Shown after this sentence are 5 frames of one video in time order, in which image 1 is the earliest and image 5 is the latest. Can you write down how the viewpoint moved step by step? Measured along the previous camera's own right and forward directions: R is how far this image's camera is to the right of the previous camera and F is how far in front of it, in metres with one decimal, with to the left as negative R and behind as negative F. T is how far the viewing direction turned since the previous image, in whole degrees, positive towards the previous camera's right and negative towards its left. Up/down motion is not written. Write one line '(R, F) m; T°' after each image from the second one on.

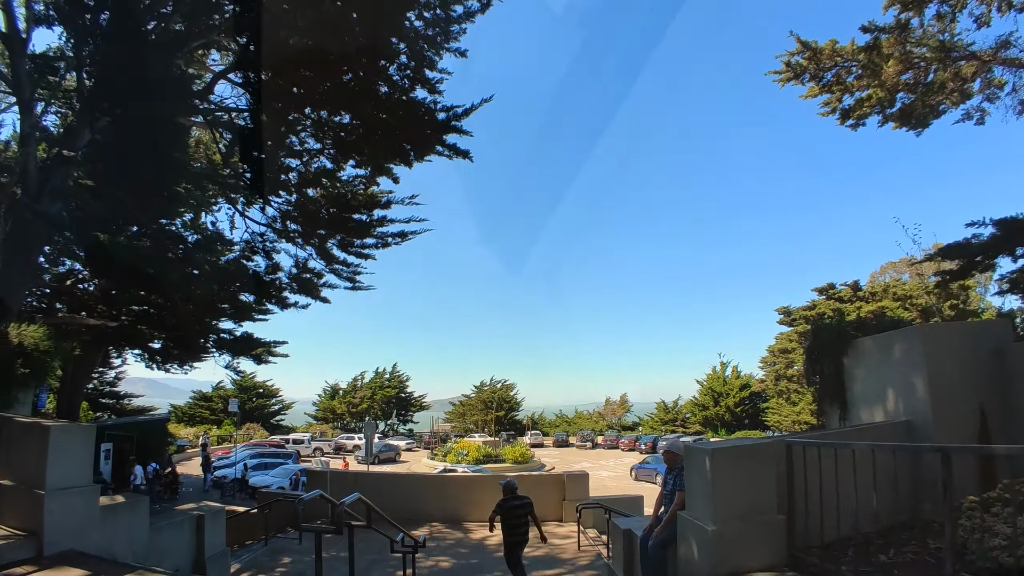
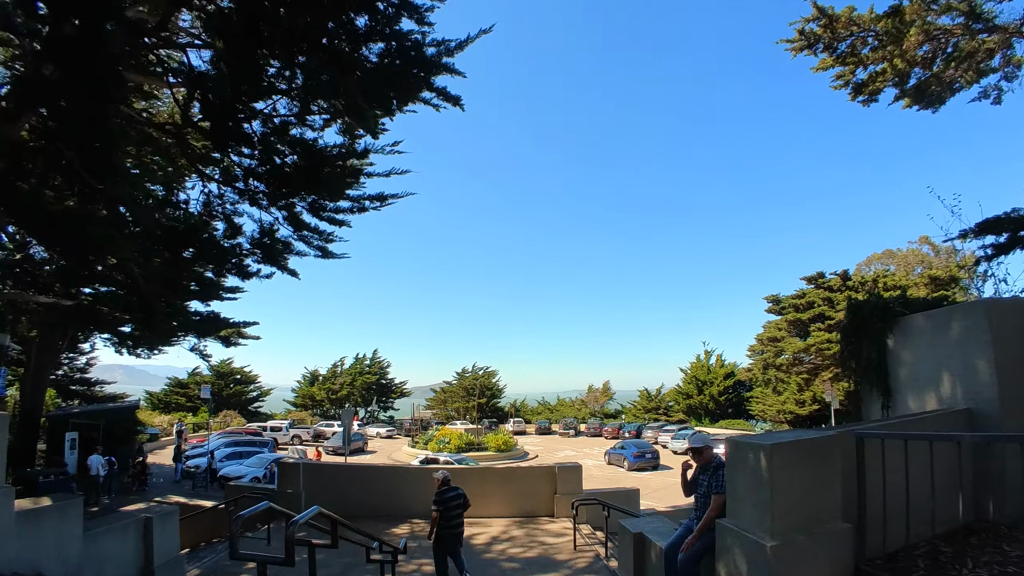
(-0.1, +0.8) m; +2°
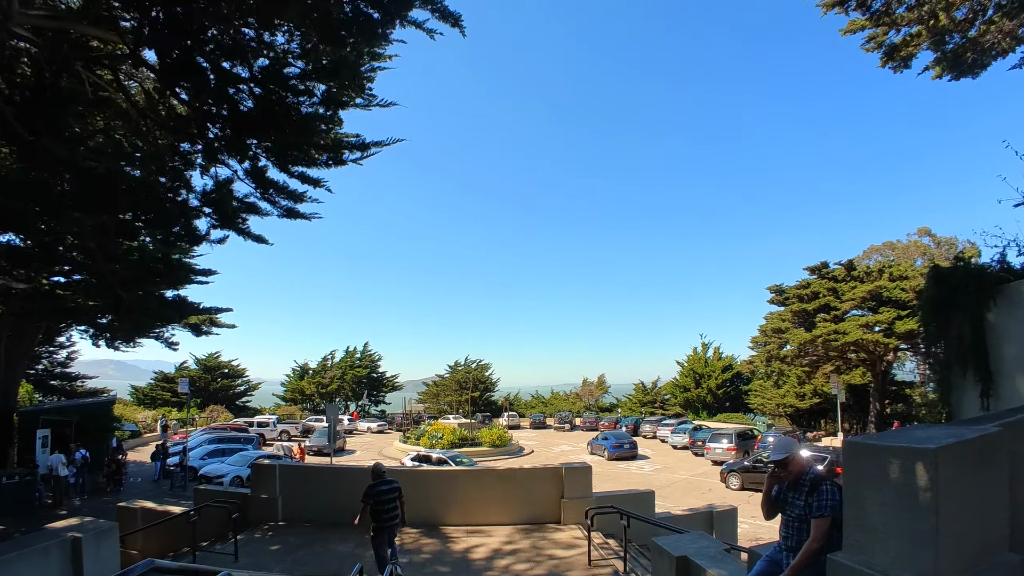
(-0.2, +1.0) m; +1°
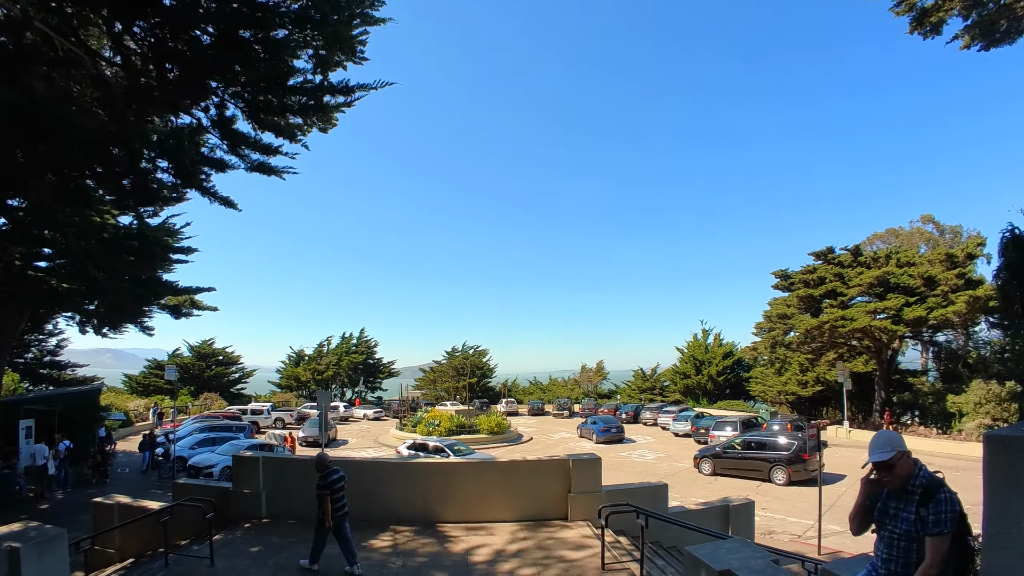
(-0.1, +0.7) m; 0°
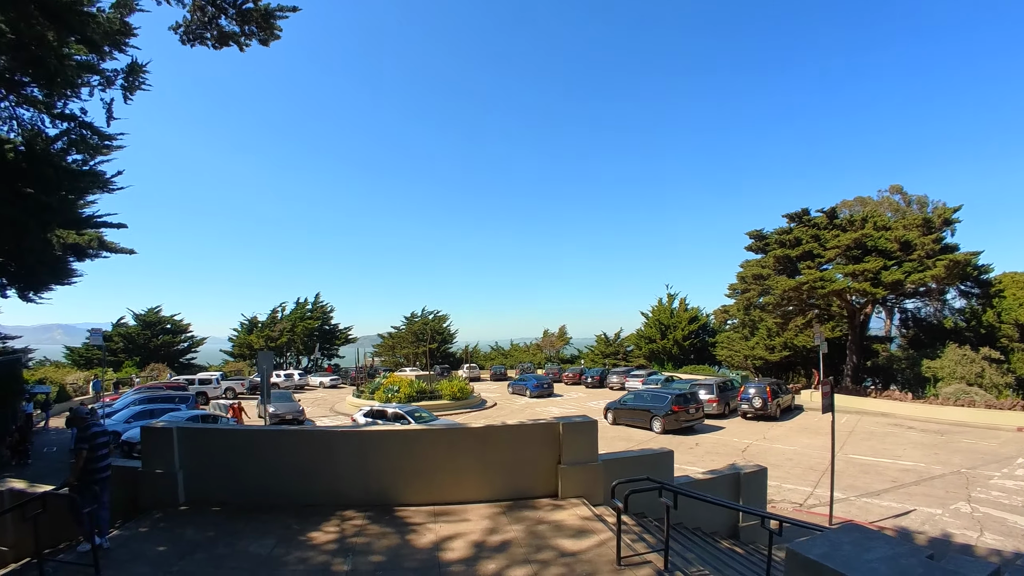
(-0.2, +1.5) m; +4°
